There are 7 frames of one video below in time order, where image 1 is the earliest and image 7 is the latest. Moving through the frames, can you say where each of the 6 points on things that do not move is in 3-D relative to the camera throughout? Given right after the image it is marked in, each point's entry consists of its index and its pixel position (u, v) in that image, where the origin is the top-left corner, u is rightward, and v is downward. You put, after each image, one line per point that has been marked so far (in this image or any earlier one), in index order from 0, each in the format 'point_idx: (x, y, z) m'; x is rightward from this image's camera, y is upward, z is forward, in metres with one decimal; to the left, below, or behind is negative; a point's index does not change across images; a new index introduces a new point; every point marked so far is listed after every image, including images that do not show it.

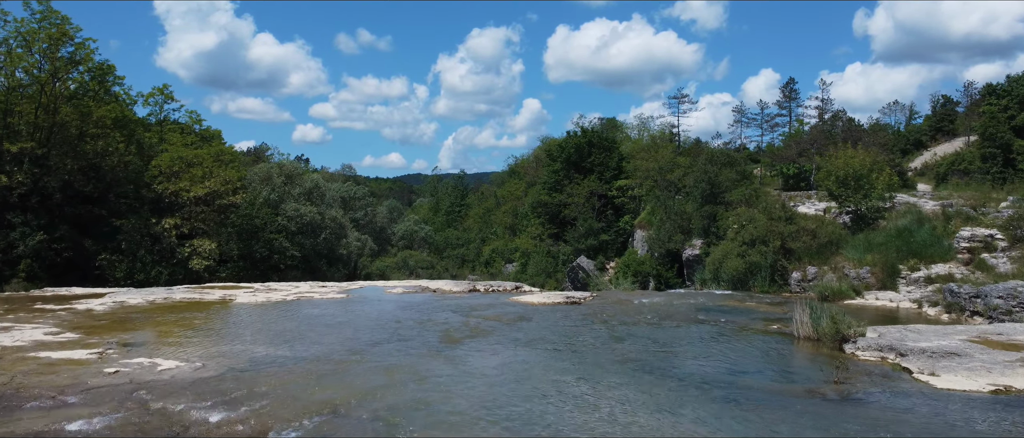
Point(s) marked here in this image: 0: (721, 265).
0: (+4.8, -1.1, +18.6) m
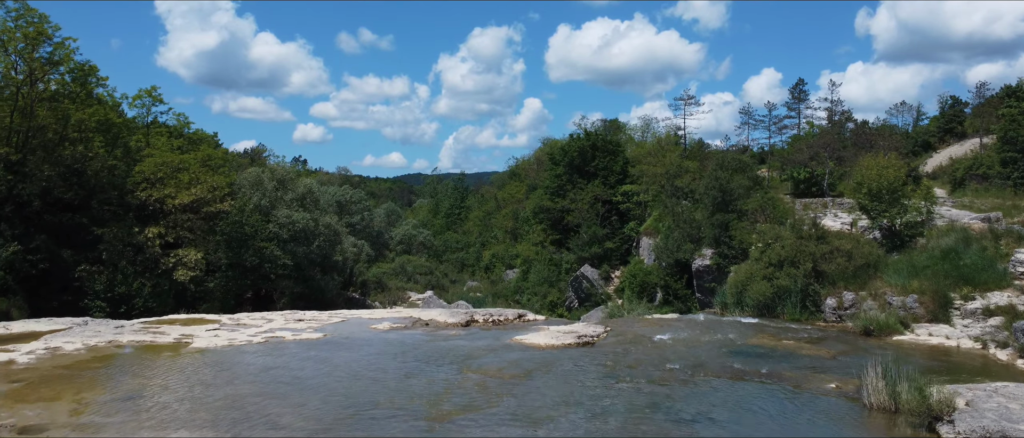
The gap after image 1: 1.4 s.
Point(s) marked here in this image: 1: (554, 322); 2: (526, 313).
0: (+4.9, -1.5, +16.8) m
1: (+0.8, -1.9, +14.6) m
2: (+0.3, -1.8, +15.0) m
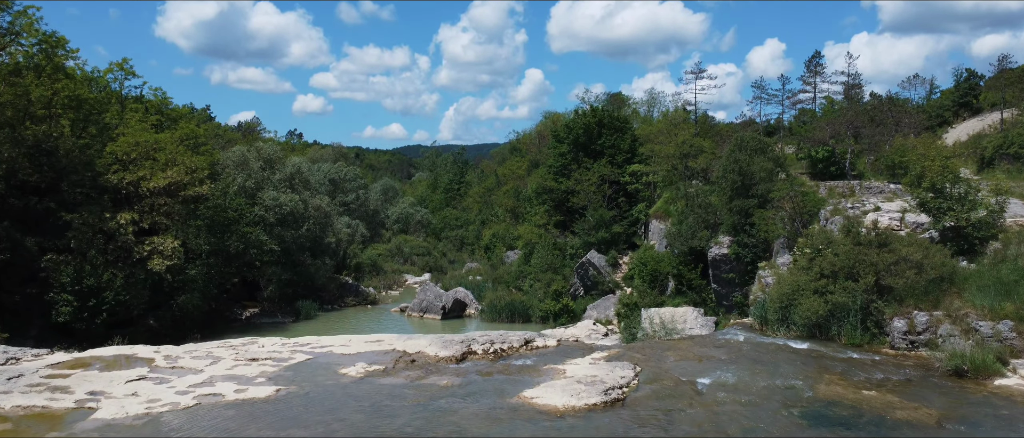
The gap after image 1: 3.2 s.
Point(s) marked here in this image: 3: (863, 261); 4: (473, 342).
0: (+4.9, -1.5, +14.3) m
1: (+0.8, -2.0, +12.1) m
2: (+0.4, -1.9, +12.5) m
3: (+5.9, -0.7, +13.5) m
4: (-0.6, -1.8, +11.7) m
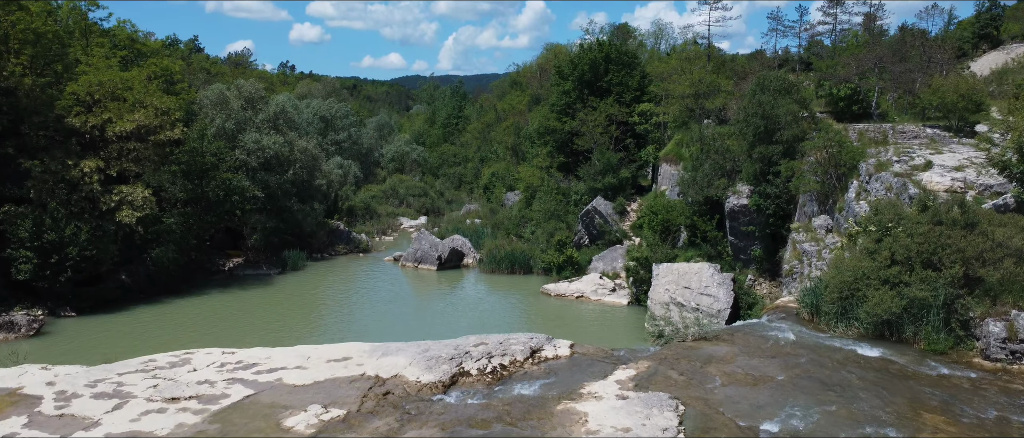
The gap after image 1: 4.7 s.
0: (+5.0, -1.1, +11.8) m
1: (+0.9, -1.8, +9.6) m
2: (+0.4, -1.6, +10.0) m
3: (+5.9, -0.4, +11.0) m
4: (-0.5, -1.6, +9.2) m
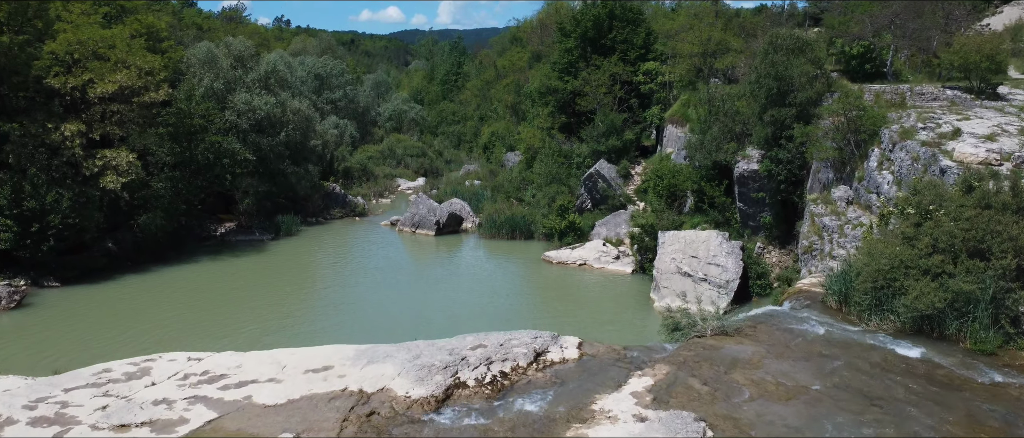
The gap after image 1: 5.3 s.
0: (+5.0, -0.9, +10.7) m
1: (+0.9, -1.7, +8.6) m
2: (+0.4, -1.5, +9.0) m
3: (+5.9, -0.2, +9.9) m
4: (-0.5, -1.5, +8.2) m
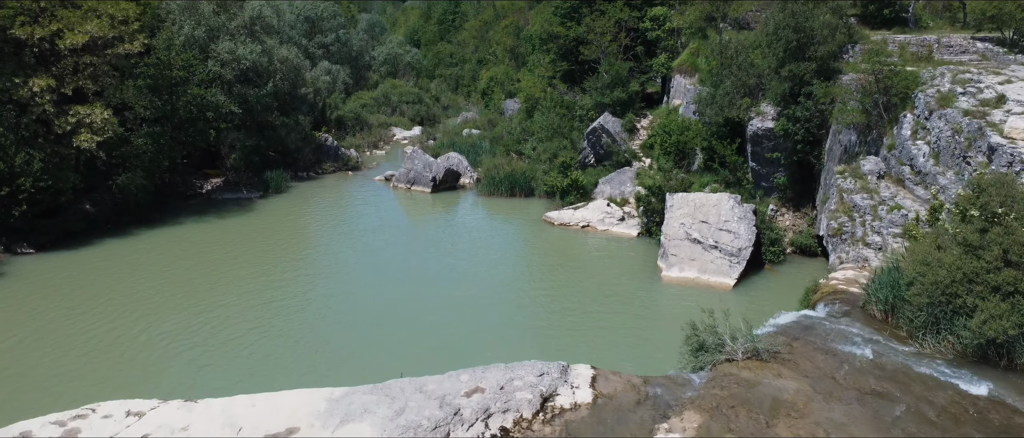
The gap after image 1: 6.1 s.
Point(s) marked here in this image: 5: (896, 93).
0: (+5.0, -0.9, +9.3) m
1: (+0.9, -1.9, +7.2) m
2: (+0.4, -1.7, +7.6) m
3: (+5.9, -0.3, +8.4) m
4: (-0.5, -1.8, +6.8) m
5: (+9.4, +3.1, +20.0) m
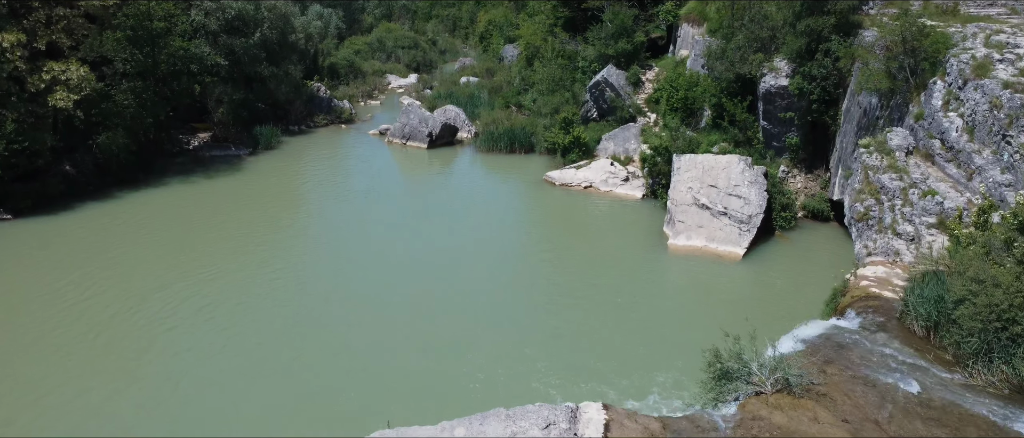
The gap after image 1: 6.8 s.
0: (+5.0, -1.1, +8.3) m
1: (+0.9, -2.2, +6.3) m
2: (+0.4, -2.0, +6.6) m
3: (+6.0, -0.5, +7.3) m
4: (-0.5, -2.1, +5.9) m
5: (+9.4, +3.8, +18.6) m
